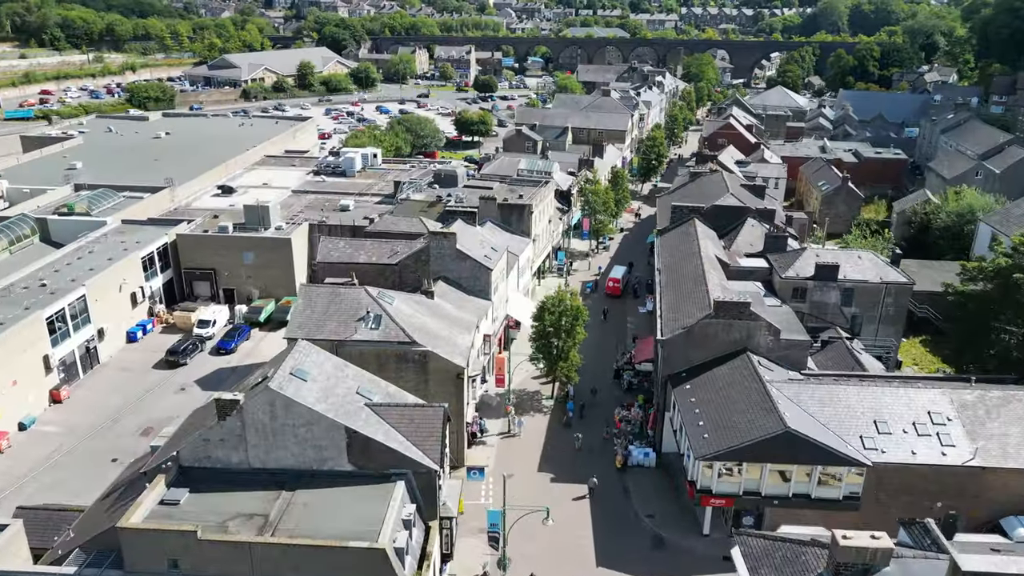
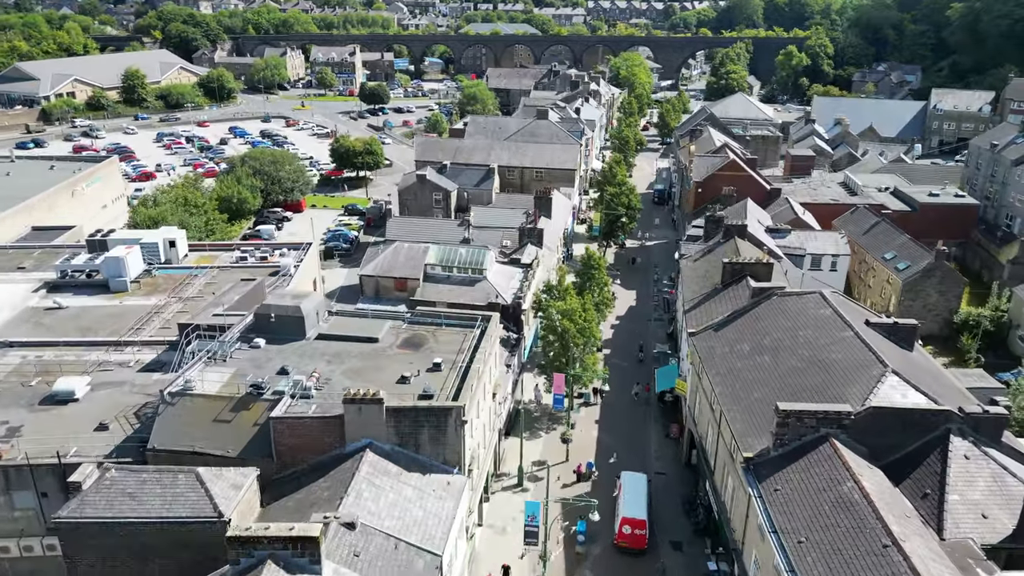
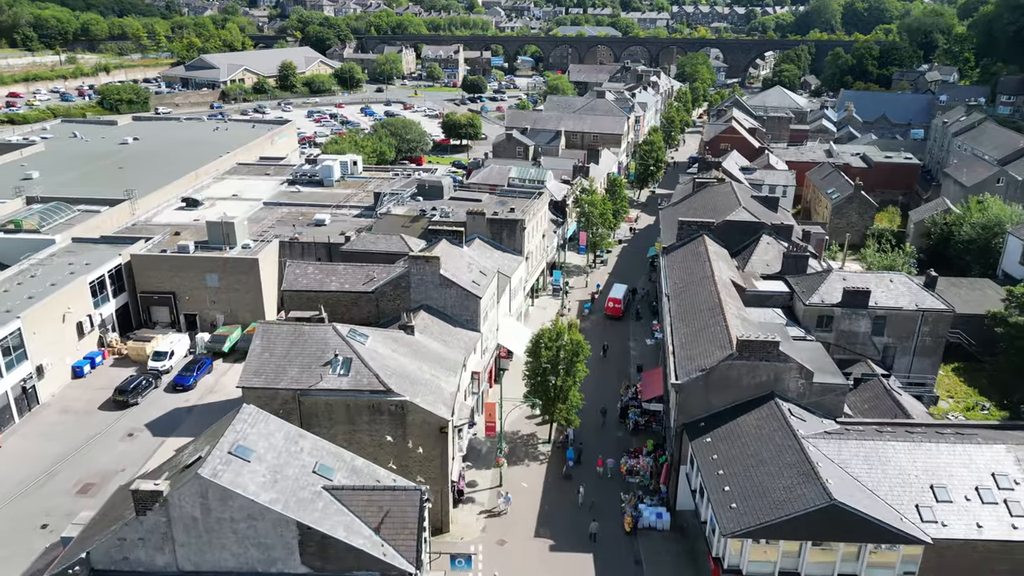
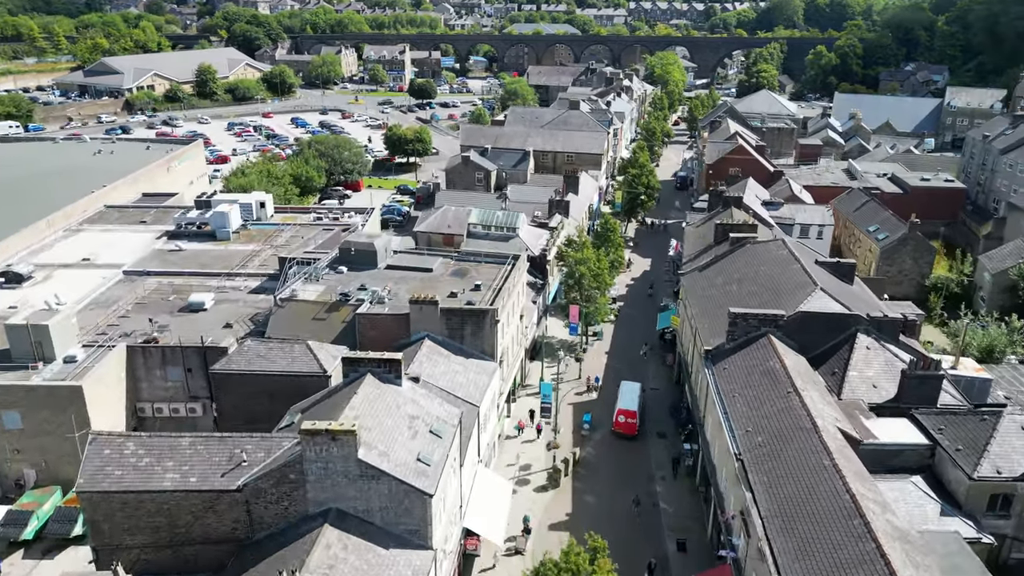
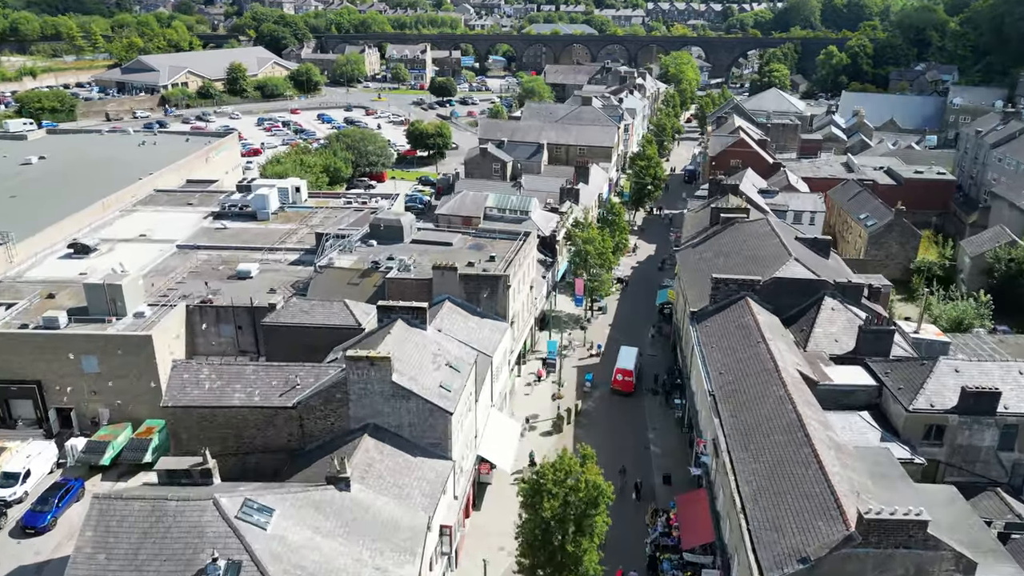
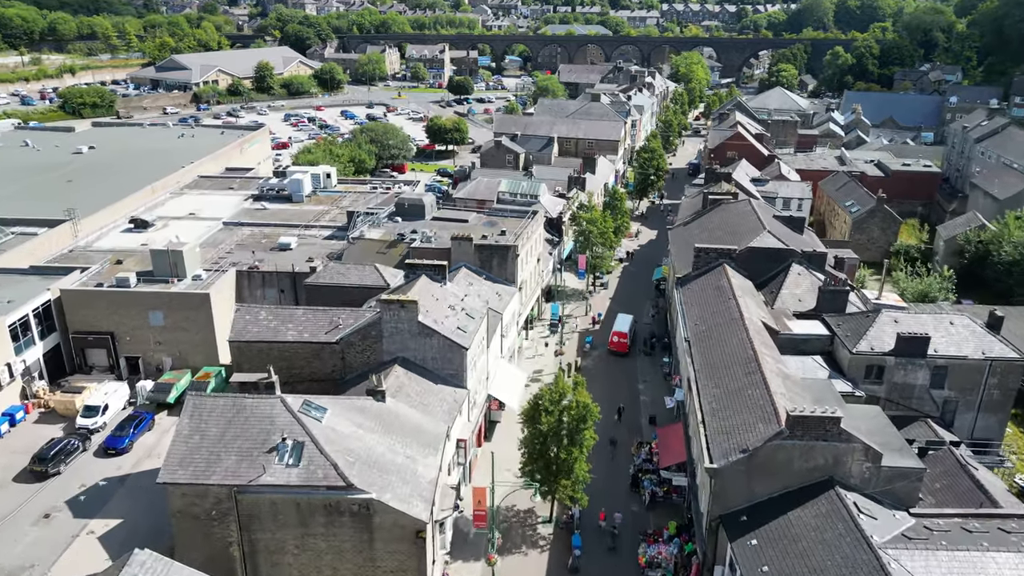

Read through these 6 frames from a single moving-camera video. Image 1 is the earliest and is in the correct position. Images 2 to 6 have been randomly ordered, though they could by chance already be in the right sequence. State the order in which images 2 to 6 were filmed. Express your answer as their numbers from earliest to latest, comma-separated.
3, 6, 5, 4, 2
